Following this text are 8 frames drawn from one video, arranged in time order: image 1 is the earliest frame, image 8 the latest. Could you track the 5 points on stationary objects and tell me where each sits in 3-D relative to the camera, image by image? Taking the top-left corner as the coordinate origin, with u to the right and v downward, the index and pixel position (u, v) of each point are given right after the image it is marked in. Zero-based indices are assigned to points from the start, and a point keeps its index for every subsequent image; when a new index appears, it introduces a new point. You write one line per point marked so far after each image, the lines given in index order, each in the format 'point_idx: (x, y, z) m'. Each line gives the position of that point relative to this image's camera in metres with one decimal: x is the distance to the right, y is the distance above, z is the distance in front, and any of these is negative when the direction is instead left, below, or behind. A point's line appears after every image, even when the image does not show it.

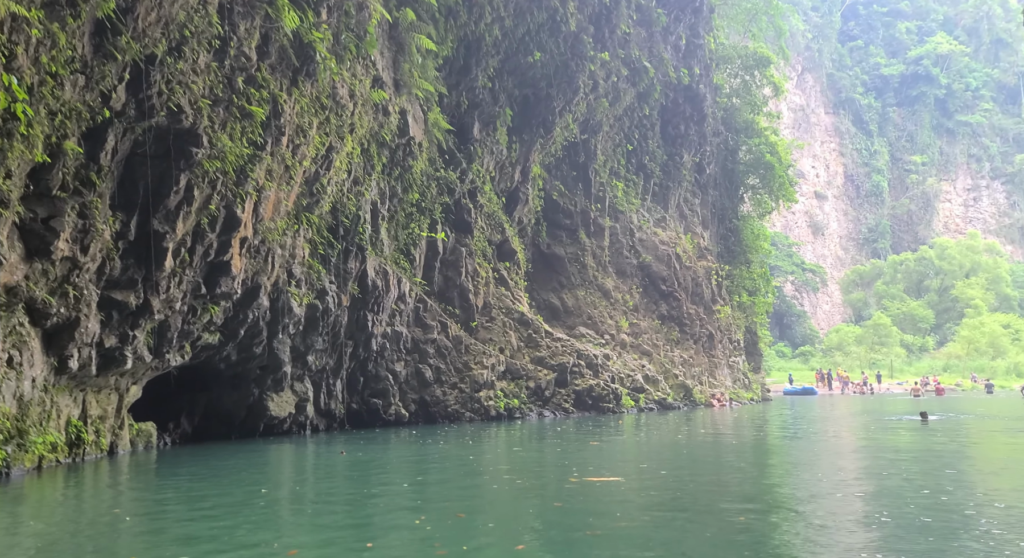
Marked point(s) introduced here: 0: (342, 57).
0: (-3.3, +4.2, +14.8) m
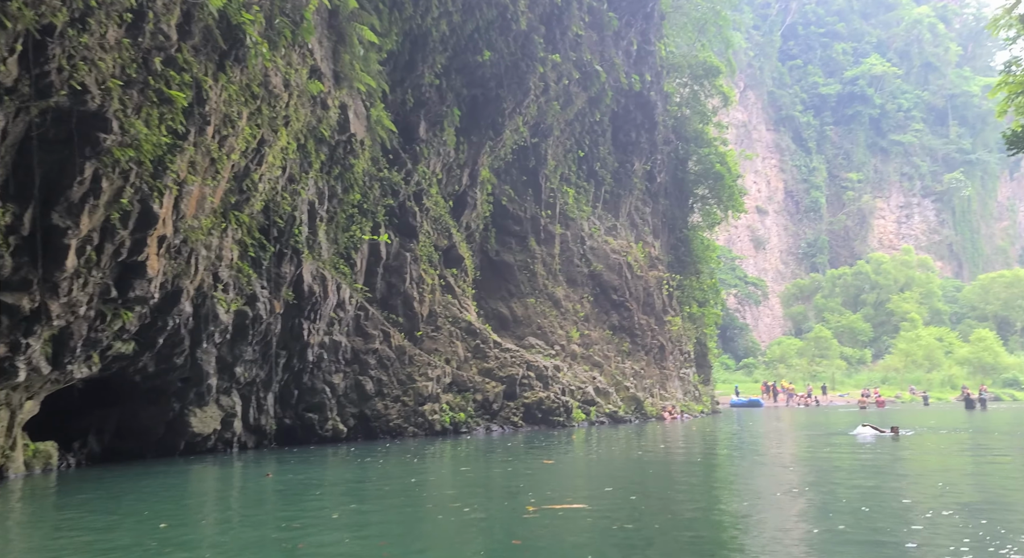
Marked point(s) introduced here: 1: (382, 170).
0: (-4.1, +4.1, +13.7) m
1: (-3.1, +2.5, +18.6) m
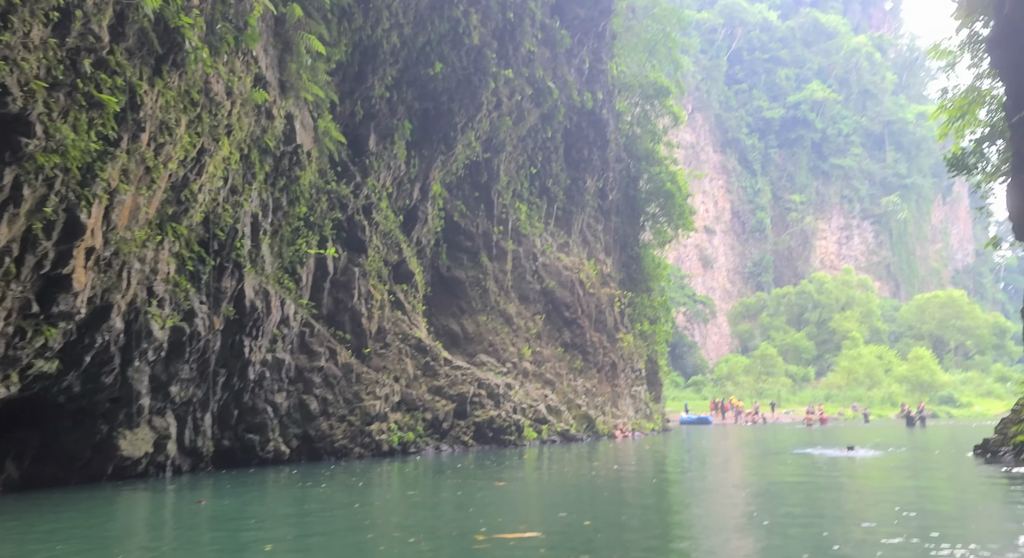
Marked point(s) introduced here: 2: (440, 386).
0: (-4.9, +3.9, +13.1) m
1: (-4.2, +2.2, +18.0) m
2: (-1.8, -2.7, +19.7) m
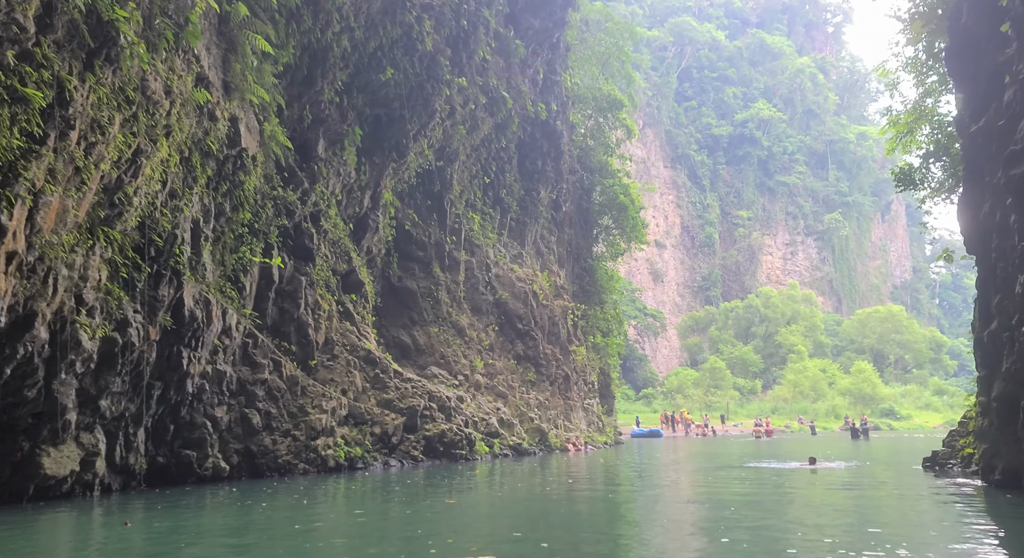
0: (-5.7, +3.7, +12.5) m
1: (-5.3, +2.0, +17.4) m
2: (-3.0, -2.9, +19.2) m
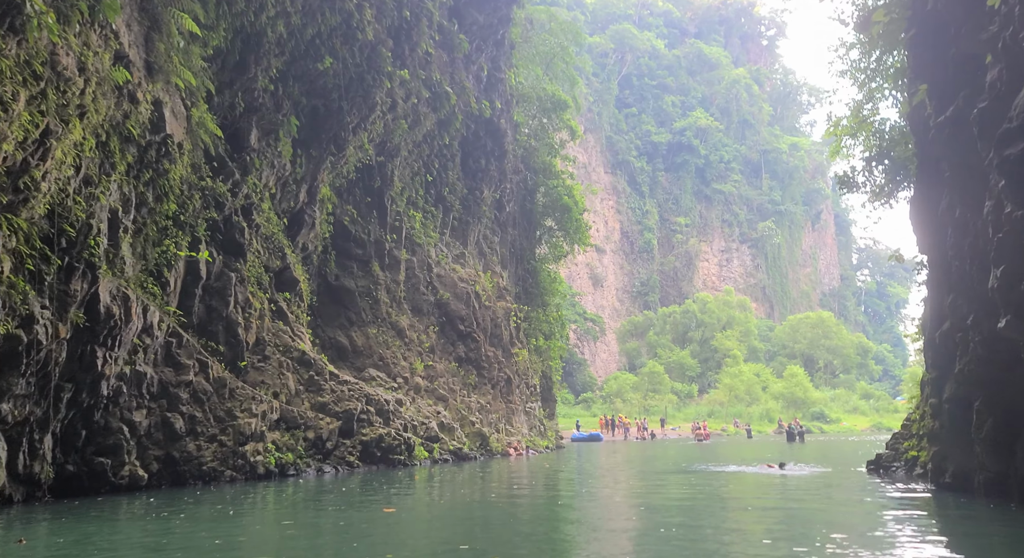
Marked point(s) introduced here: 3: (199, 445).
0: (-6.5, +3.9, +11.5) m
1: (-6.4, +2.1, +16.4) m
2: (-4.4, -2.9, +18.3) m
3: (-6.0, -3.2, +15.0) m
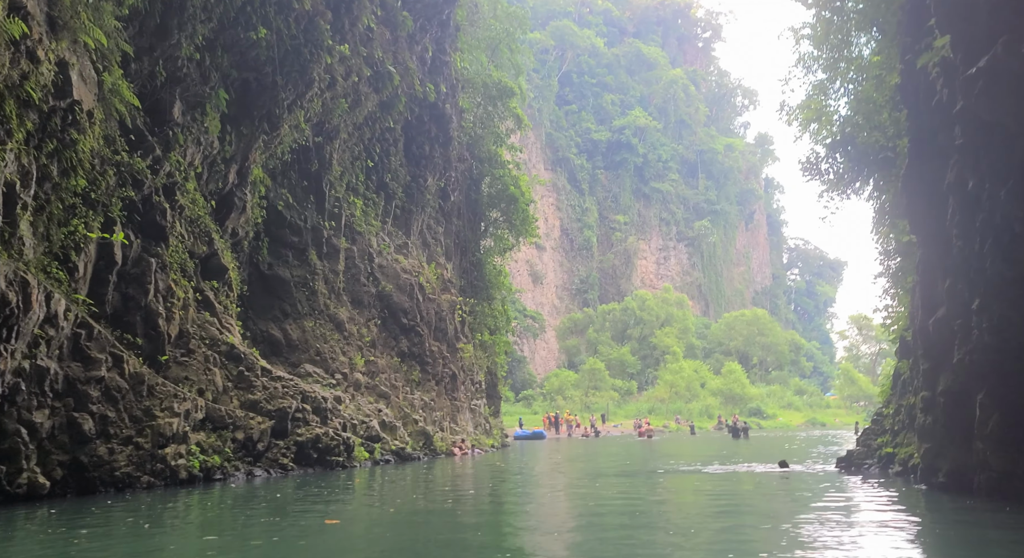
0: (-7.0, +4.1, +9.9) m
1: (-7.4, +2.4, +14.8) m
2: (-5.5, -2.6, +16.8) m
3: (-6.8, -2.9, +13.4) m
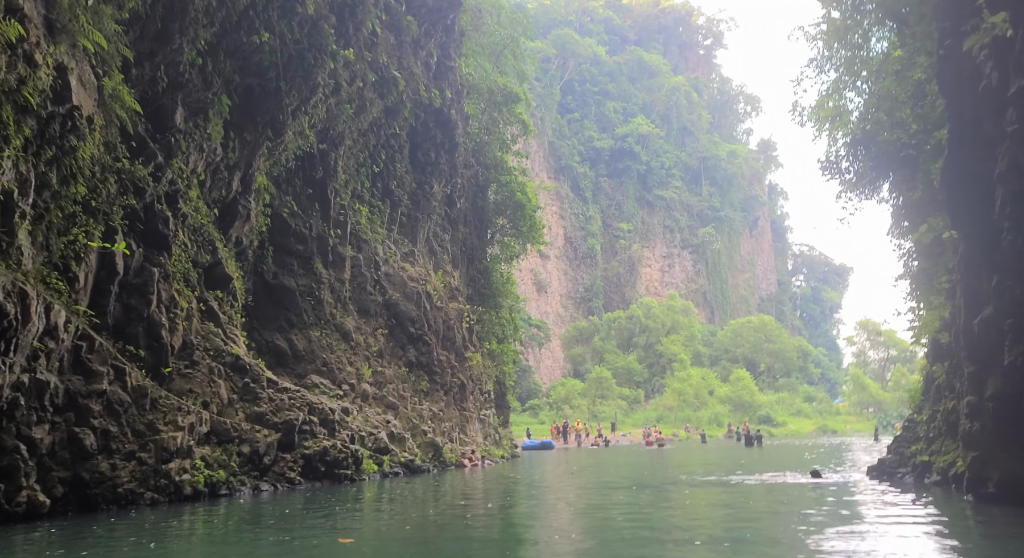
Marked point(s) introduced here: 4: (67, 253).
0: (-6.9, +4.0, +9.5) m
1: (-7.2, +2.2, +14.4) m
2: (-5.2, -2.8, +16.4) m
3: (-6.6, -3.1, +13.0) m
4: (-7.3, +0.4, +12.8) m
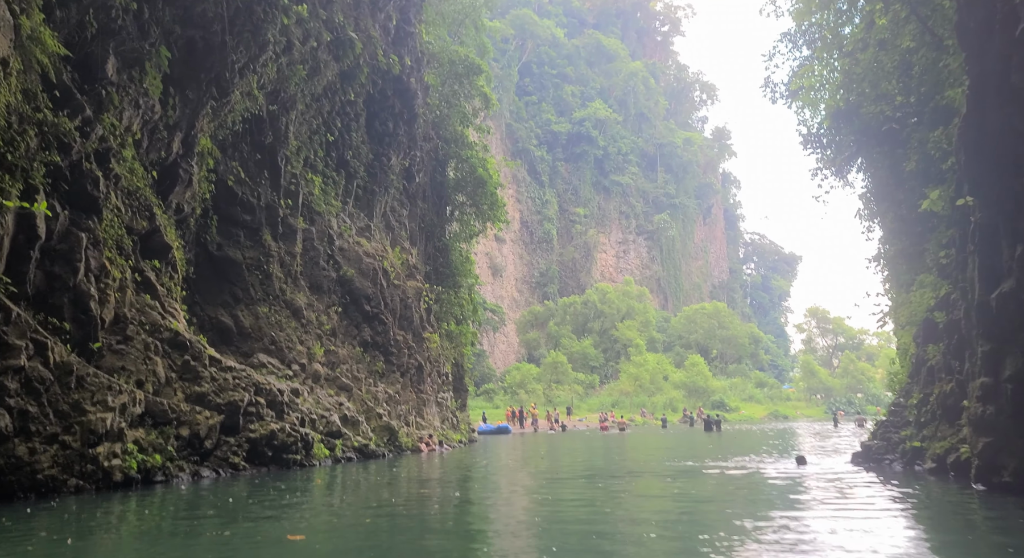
0: (-7.1, +4.5, +8.1) m
1: (-7.7, +2.7, +12.9) m
2: (-6.0, -2.2, +15.1) m
3: (-7.1, -2.5, +11.7) m
4: (-7.8, +1.0, +11.4) m
